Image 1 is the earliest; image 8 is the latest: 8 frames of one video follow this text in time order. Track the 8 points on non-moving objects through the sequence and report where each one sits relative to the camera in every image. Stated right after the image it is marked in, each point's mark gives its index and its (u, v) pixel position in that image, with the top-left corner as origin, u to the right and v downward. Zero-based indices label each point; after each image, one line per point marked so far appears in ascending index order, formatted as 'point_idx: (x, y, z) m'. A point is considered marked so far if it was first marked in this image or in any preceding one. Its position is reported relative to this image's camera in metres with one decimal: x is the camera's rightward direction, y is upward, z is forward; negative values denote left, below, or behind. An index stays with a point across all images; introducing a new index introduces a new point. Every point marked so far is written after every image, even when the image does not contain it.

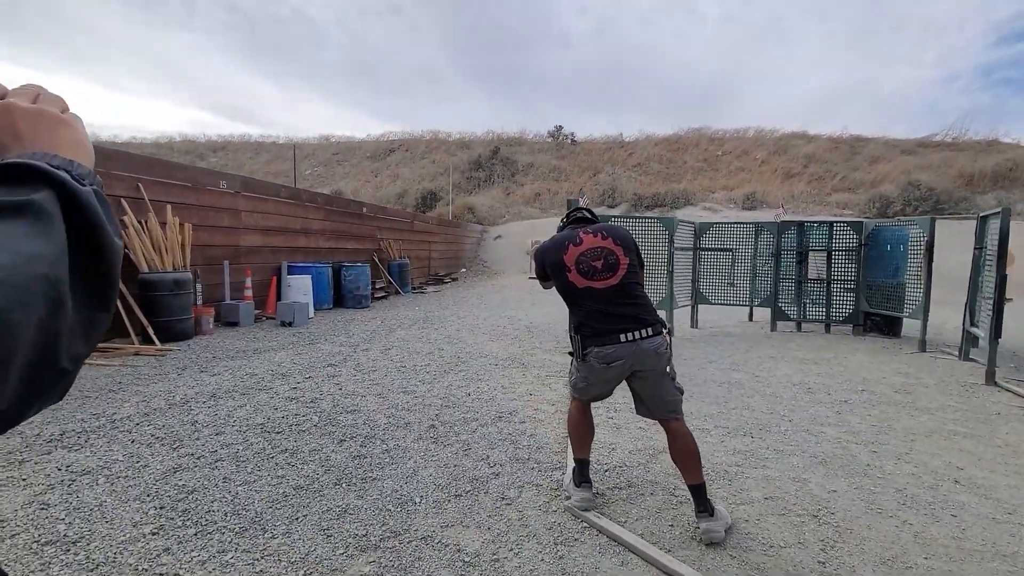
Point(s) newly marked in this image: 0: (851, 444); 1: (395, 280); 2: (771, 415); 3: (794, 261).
0: (+2.6, -1.2, +3.7) m
1: (-3.2, +0.2, +13.3) m
2: (+2.3, -1.1, +4.3) m
3: (+5.0, +0.5, +8.8) m
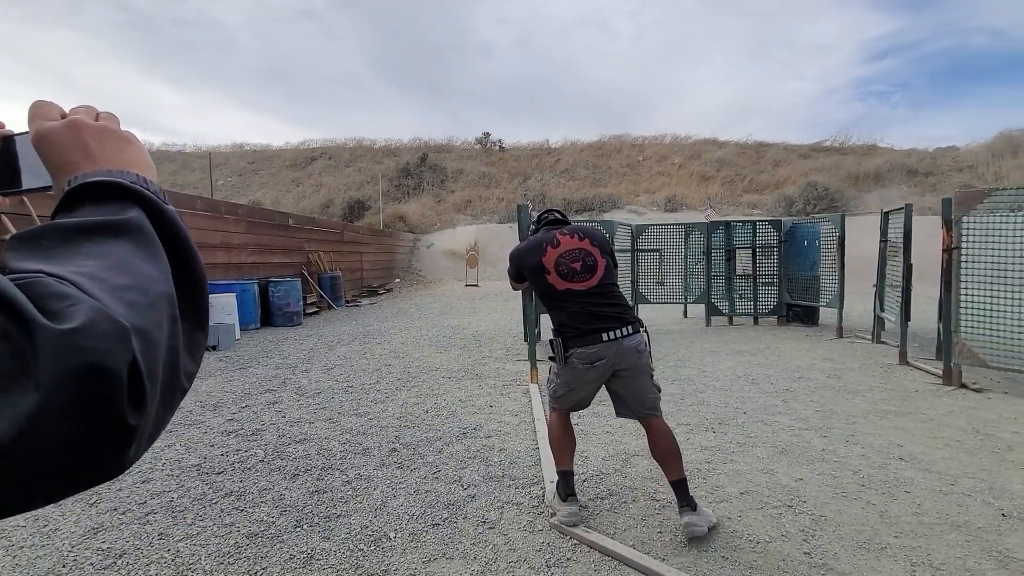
0: (+2.3, -1.1, +3.9) m
1: (-4.7, -0.1, +12.6) m
2: (+1.9, -1.1, +4.4) m
3: (+3.9, +0.6, +9.2) m
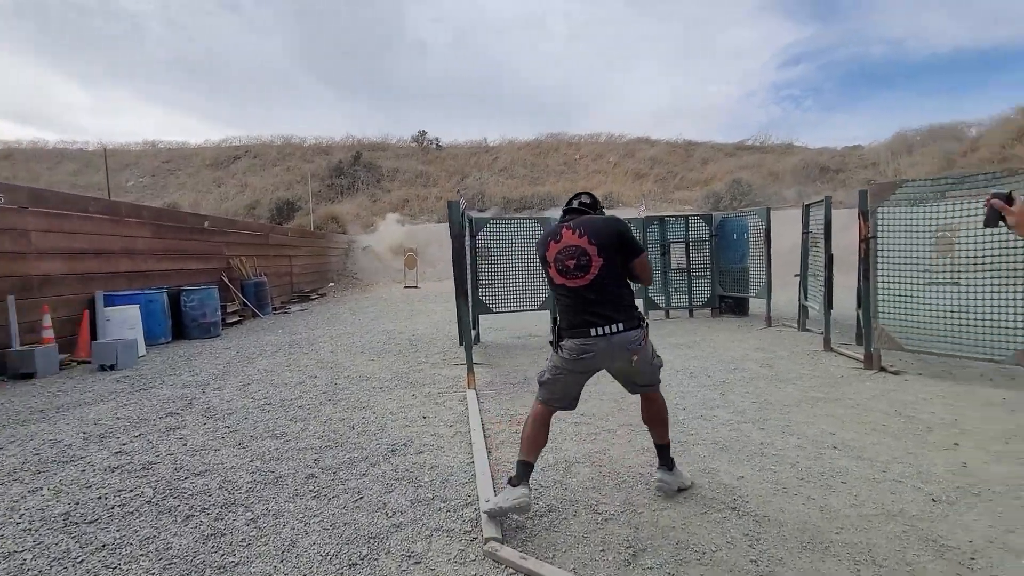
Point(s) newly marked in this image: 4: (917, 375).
0: (+1.8, -1.1, +3.9) m
1: (-6.2, -0.3, +11.7) m
2: (+1.4, -1.0, +4.4) m
3: (+2.8, +0.7, +9.4) m
4: (+4.1, -0.9, +5.0) m
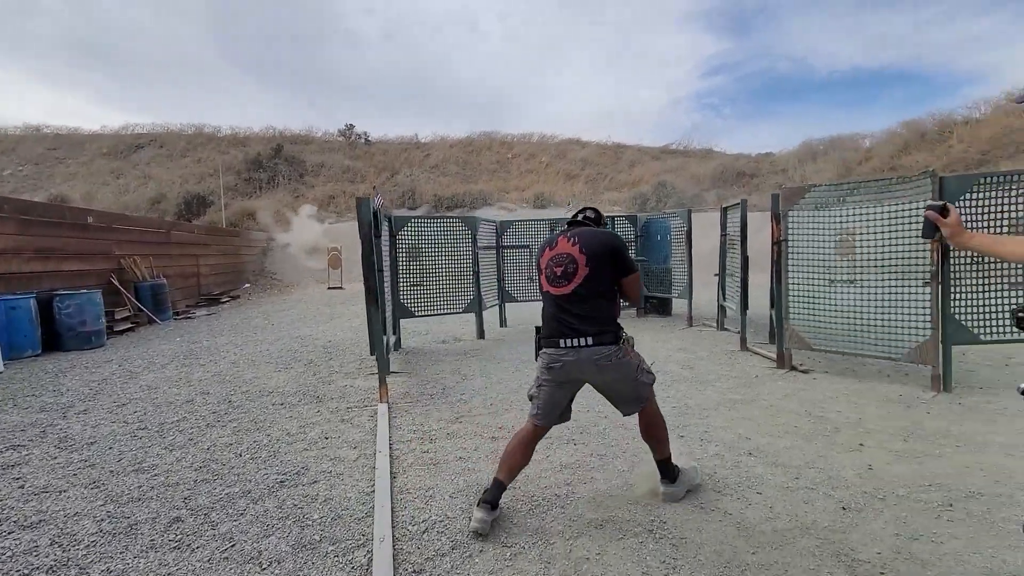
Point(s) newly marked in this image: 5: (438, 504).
0: (+1.1, -1.1, +3.8) m
1: (-7.8, -0.4, +10.5) m
2: (+0.7, -1.1, +4.2) m
3: (+1.4, +0.6, +9.3) m
4: (+3.3, -0.9, +5.2) m
5: (-0.4, -1.2, +2.8) m
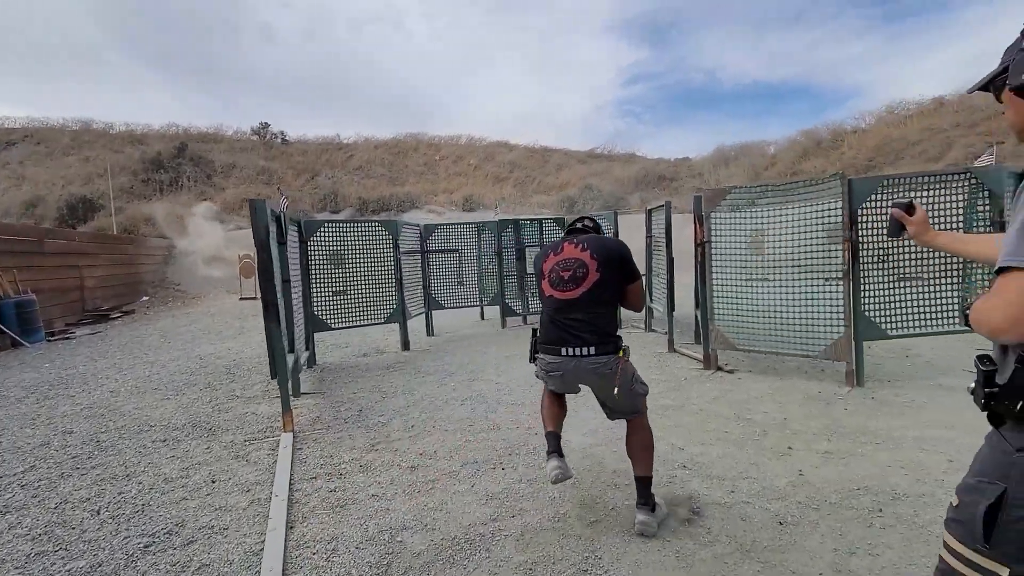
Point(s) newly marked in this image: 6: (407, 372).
0: (+0.6, -1.2, +3.5) m
1: (-9.2, -0.7, +9.0) m
2: (+0.1, -1.1, +3.9) m
3: (0.0, +0.6, +9.1) m
4: (+2.5, -0.9, +5.3) m
5: (-0.8, -1.3, +2.4) m
6: (-1.3, -1.0, +6.1) m
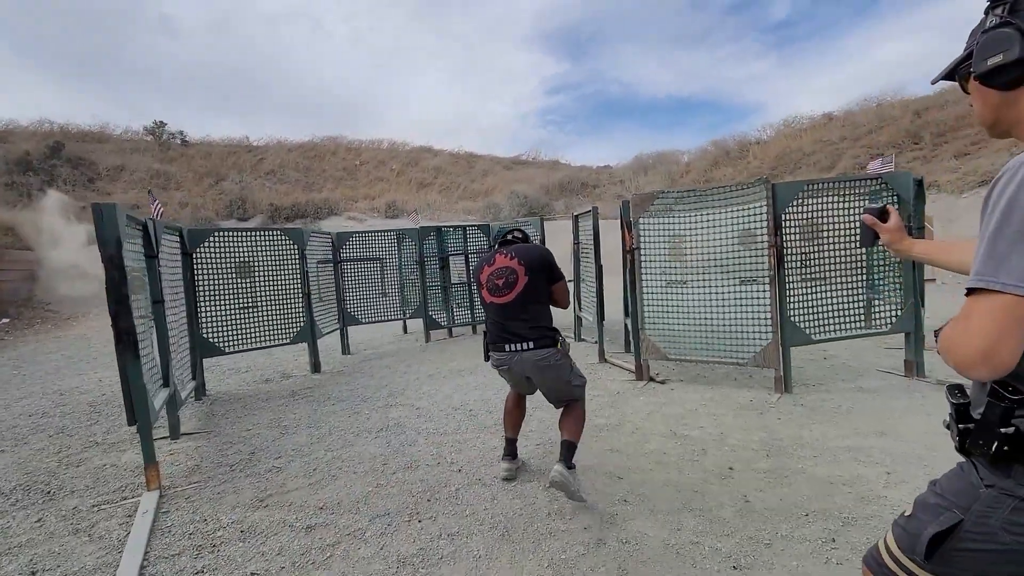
0: (+0.1, -1.2, +3.1) m
1: (-10.4, -1.1, +7.2) m
2: (-0.5, -1.3, +3.4) m
3: (-1.3, +0.4, +8.6) m
4: (+1.7, -1.0, +5.1) m
5: (-1.1, -1.4, +1.8) m
6: (-2.2, -1.2, +5.4) m
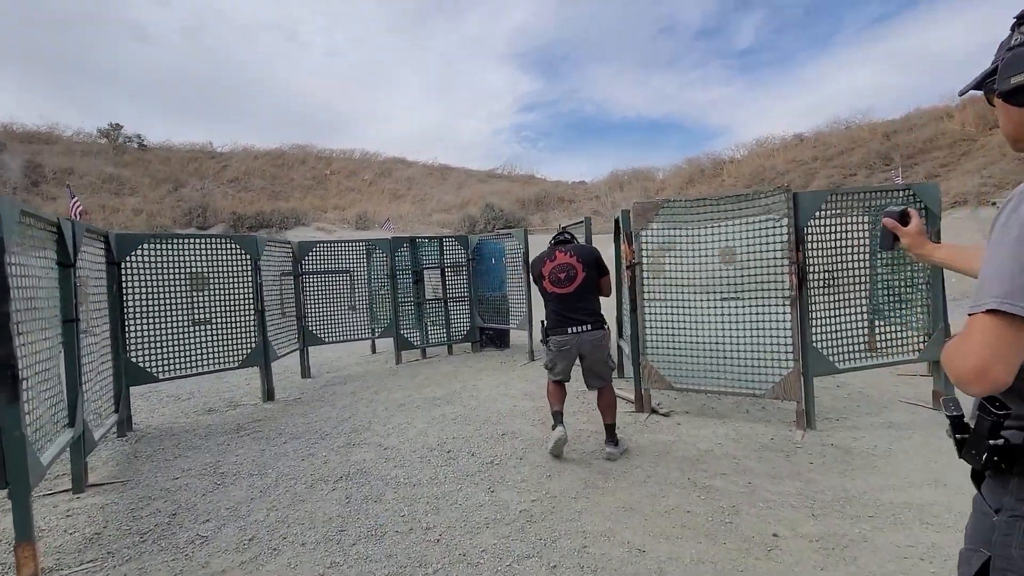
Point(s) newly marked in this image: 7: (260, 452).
0: (+0.1, -1.4, +2.5) m
1: (-10.7, -1.2, +5.9) m
2: (-0.5, -1.4, +2.7) m
3: (-1.6, +0.1, +7.9) m
4: (+1.6, -1.2, +4.5) m
5: (-1.1, -1.5, +1.0) m
6: (-2.3, -1.4, +4.6) m
7: (-2.1, -1.4, +4.2) m
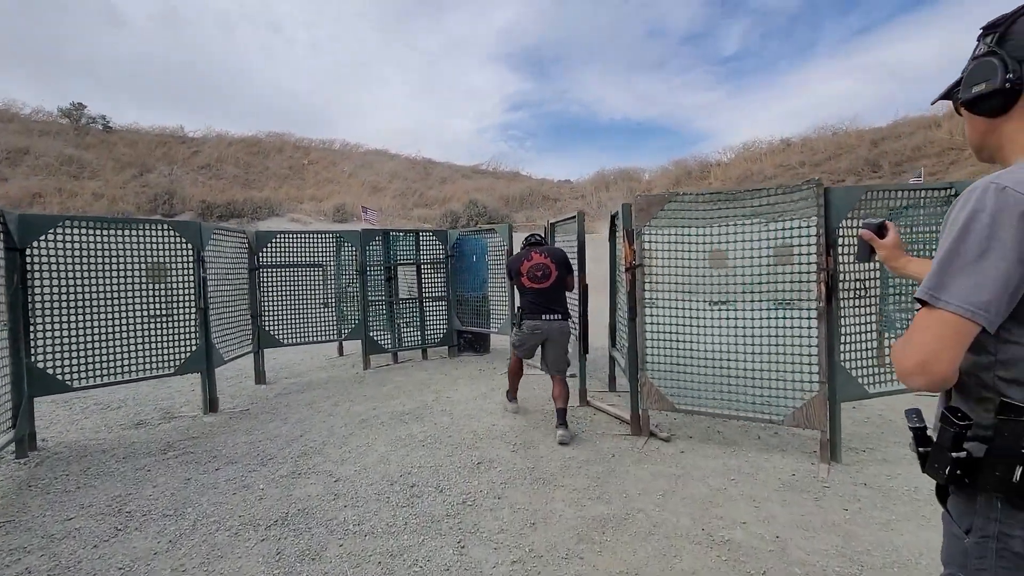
0: (-0.1, -1.4, +1.8) m
1: (-10.9, -1.0, +4.9) m
2: (-0.7, -1.4, +2.1) m
3: (-1.9, +0.1, +7.2) m
4: (+1.4, -1.2, +3.9) m
5: (-1.2, -1.5, +0.3) m
6: (-2.5, -1.3, +3.9) m
7: (-2.3, -1.4, +3.5) m
